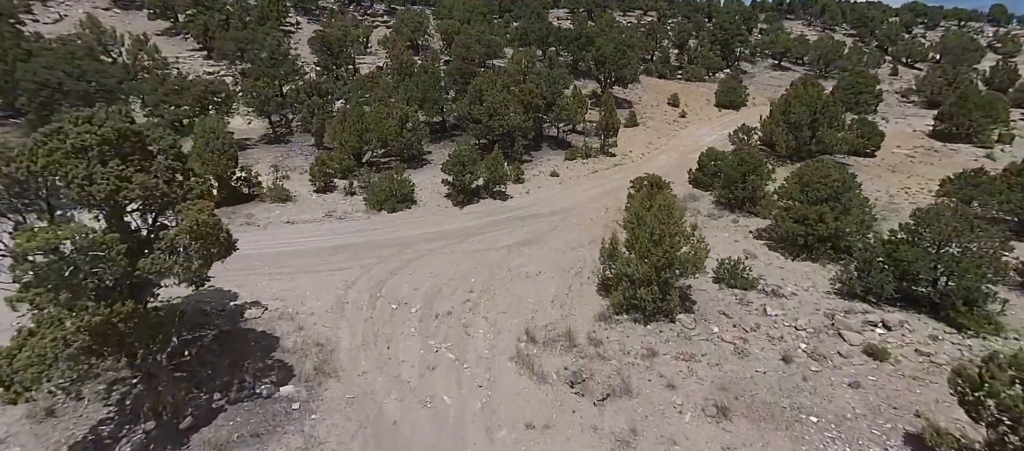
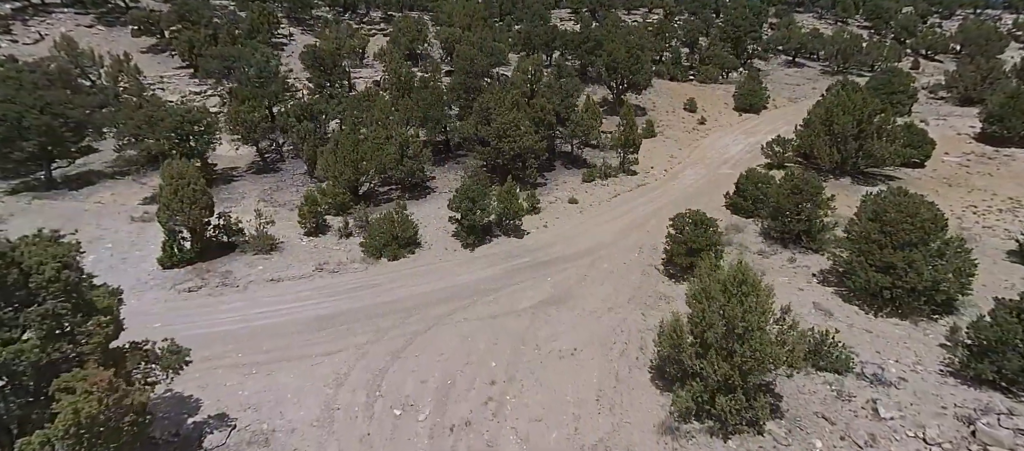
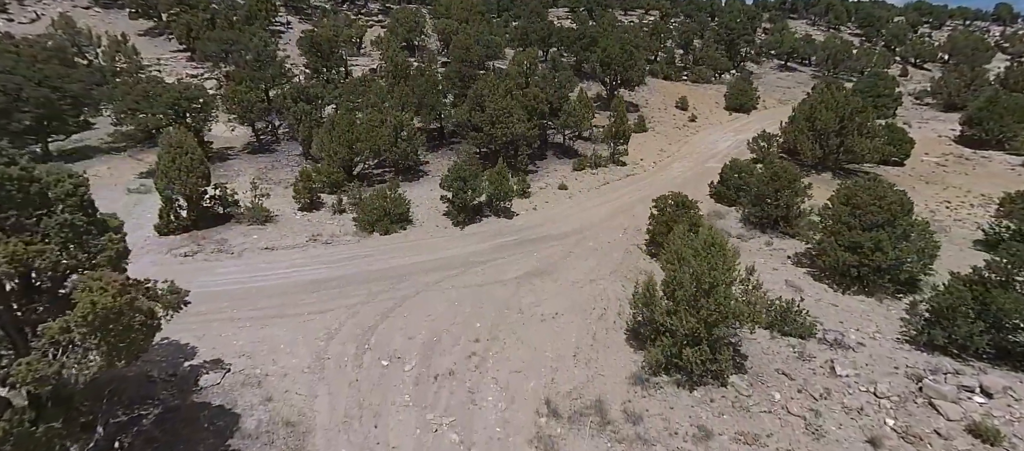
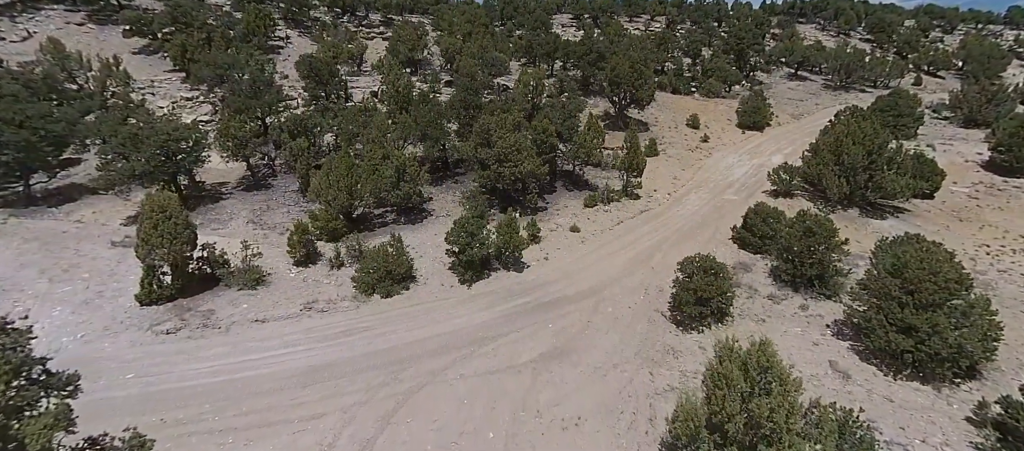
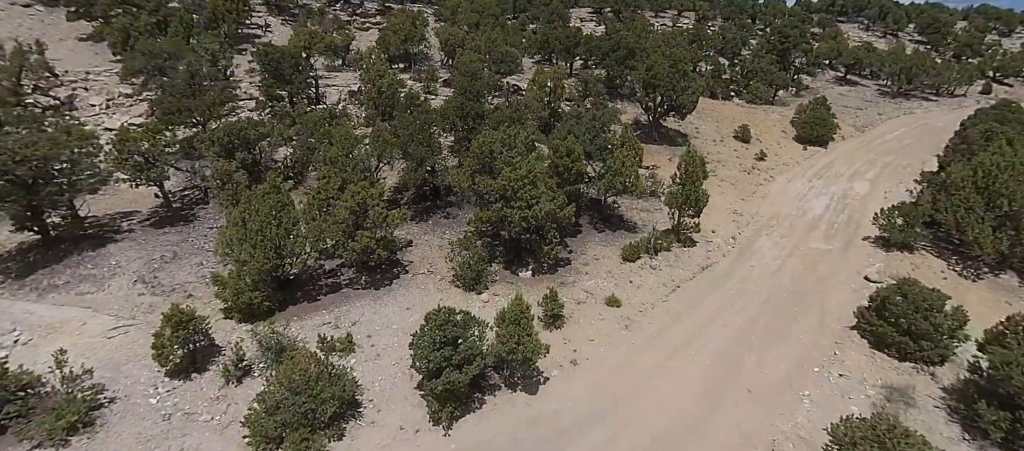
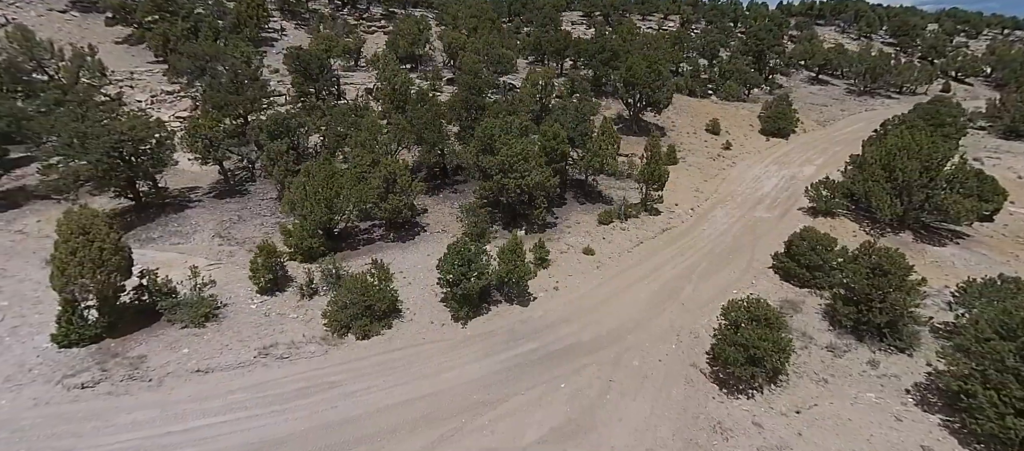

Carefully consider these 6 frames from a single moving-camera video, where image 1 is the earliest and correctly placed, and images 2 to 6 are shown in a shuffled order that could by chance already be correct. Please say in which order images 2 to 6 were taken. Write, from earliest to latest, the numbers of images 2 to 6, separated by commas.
3, 2, 4, 6, 5
